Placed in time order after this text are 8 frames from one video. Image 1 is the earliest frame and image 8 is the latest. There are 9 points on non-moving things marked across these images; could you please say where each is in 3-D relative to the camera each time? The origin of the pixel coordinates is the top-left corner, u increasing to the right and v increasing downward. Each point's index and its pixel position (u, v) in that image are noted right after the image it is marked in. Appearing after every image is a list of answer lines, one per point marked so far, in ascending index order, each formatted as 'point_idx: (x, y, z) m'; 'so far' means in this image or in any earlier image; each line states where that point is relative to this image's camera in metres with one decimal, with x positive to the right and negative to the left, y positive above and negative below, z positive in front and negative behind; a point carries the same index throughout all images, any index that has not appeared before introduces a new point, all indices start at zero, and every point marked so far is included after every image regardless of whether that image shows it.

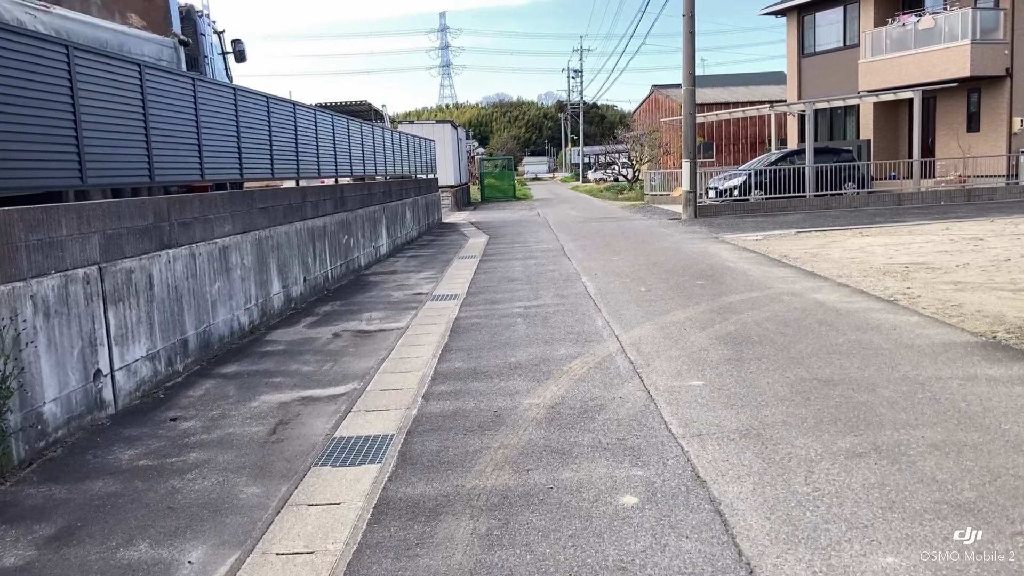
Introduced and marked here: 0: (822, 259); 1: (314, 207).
0: (+4.2, +0.4, +11.6) m
1: (-2.5, +1.0, +10.9) m
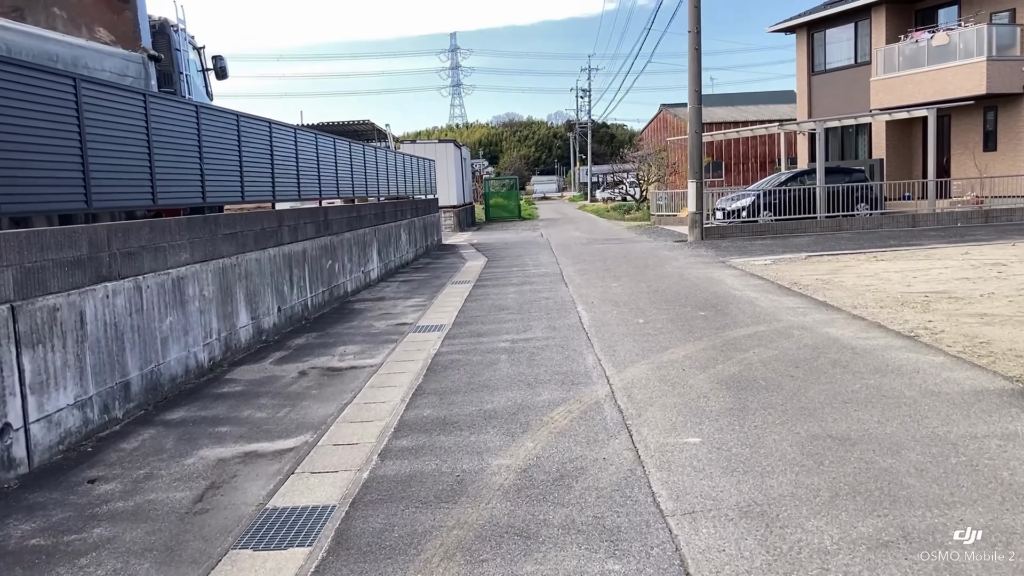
0: (+4.1, 0.0, +10.8) m
1: (-2.6, +0.7, +10.2) m
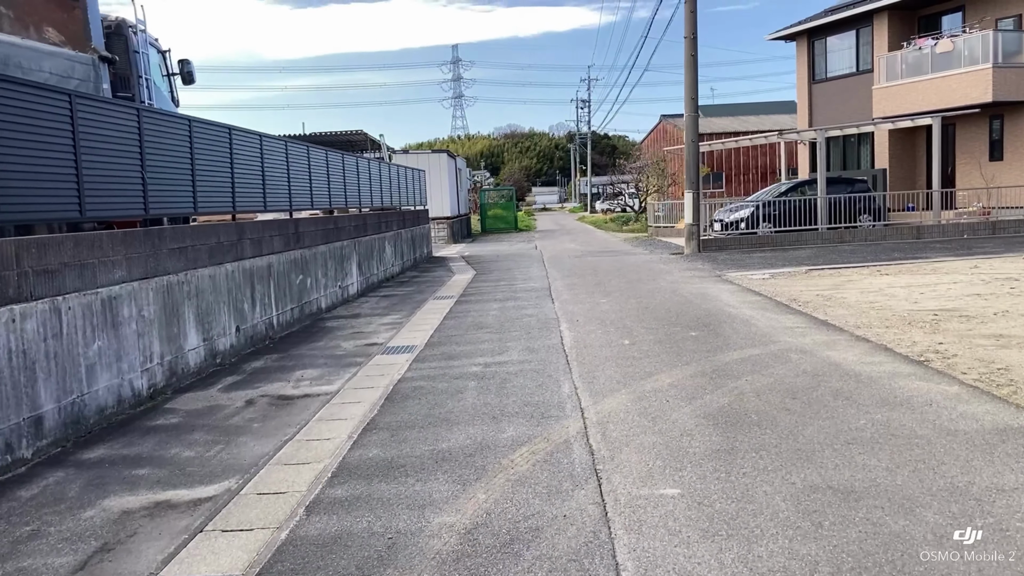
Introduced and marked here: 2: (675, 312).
0: (+3.8, -0.2, +10.2) m
1: (-2.9, +0.5, +9.6) m
2: (+1.9, -0.3, +9.9) m
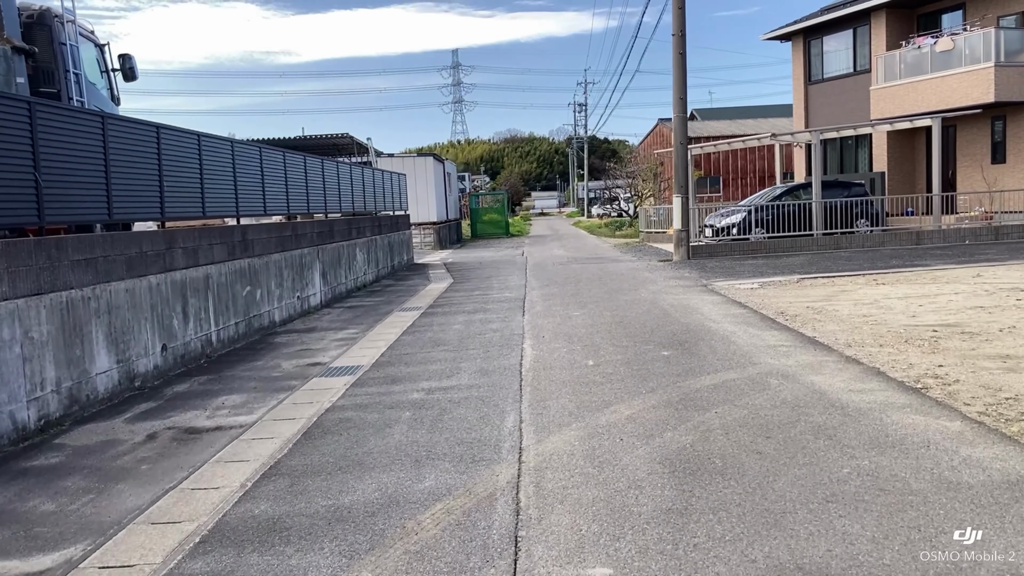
0: (+3.4, -0.3, +9.3) m
1: (-3.3, +0.3, +8.8) m
2: (+1.5, -0.4, +9.1) m
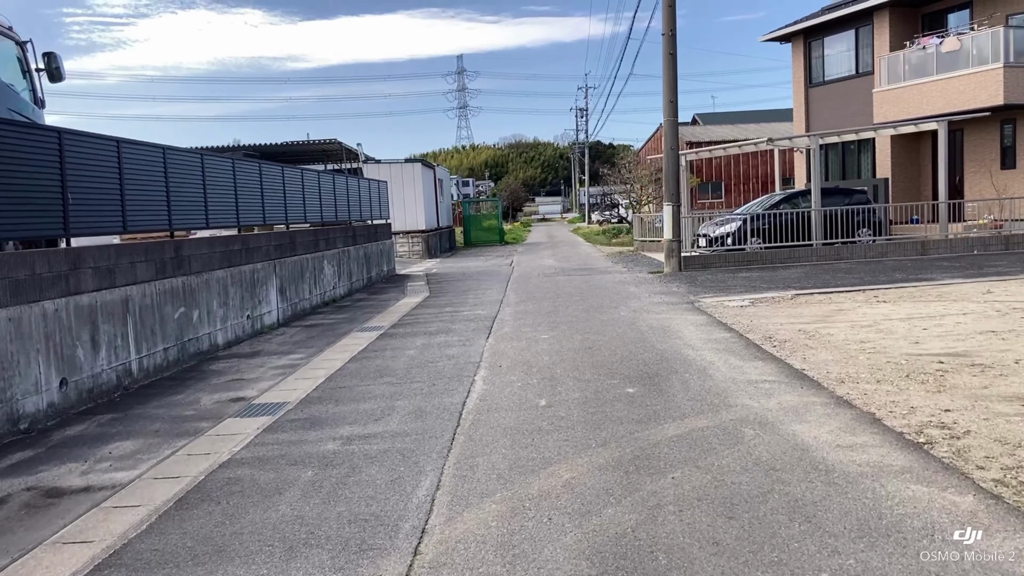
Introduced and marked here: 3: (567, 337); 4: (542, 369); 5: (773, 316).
0: (+3.0, -0.5, +8.3) m
1: (-3.7, +0.1, +7.8) m
2: (+1.0, -0.6, +8.1) m
3: (+0.6, -0.5, +9.4) m
4: (+0.3, -0.7, +7.7) m
5: (+3.2, -0.3, +10.5) m
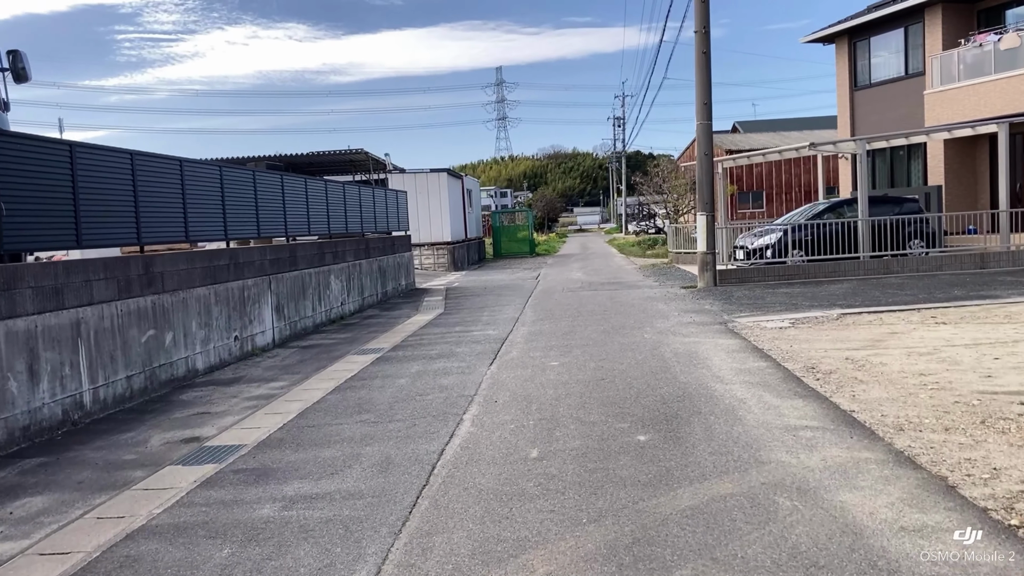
0: (+3.0, -0.7, +7.1) m
1: (-3.8, -0.1, +6.9) m
2: (+1.0, -0.8, +7.0) m
3: (+0.6, -0.8, +8.3) m
4: (+0.2, -0.9, +6.6) m
5: (+3.3, -0.6, +9.2) m
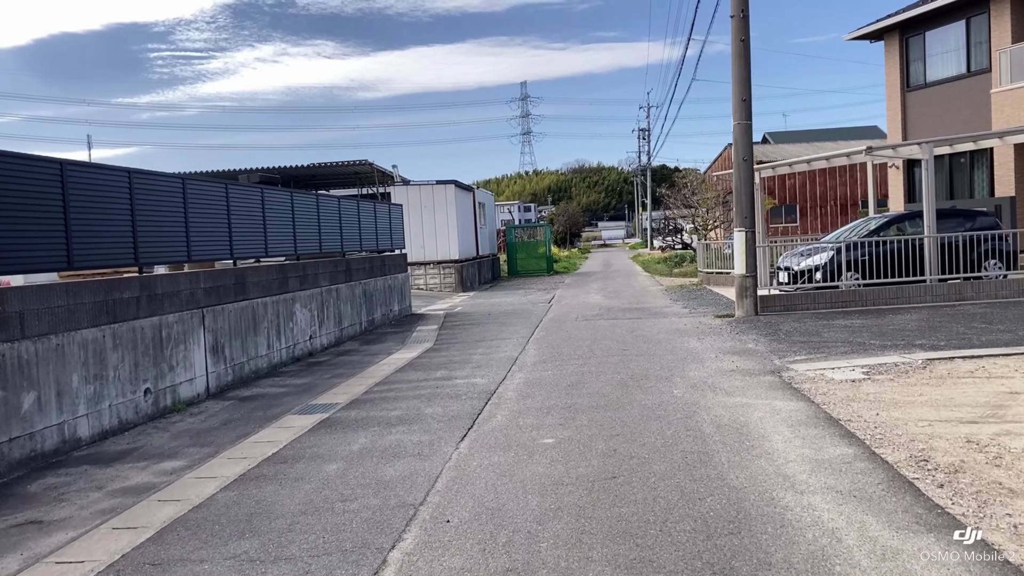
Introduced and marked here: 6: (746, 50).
0: (+2.8, -1.1, +4.6) m
1: (-4.0, -0.4, +4.6) m
2: (+0.8, -1.1, +4.6) m
3: (+0.5, -1.1, +5.9) m
4: (0.0, -1.2, +4.2) m
5: (+3.1, -0.9, +6.8) m
6: (+3.8, +3.9, +14.0) m
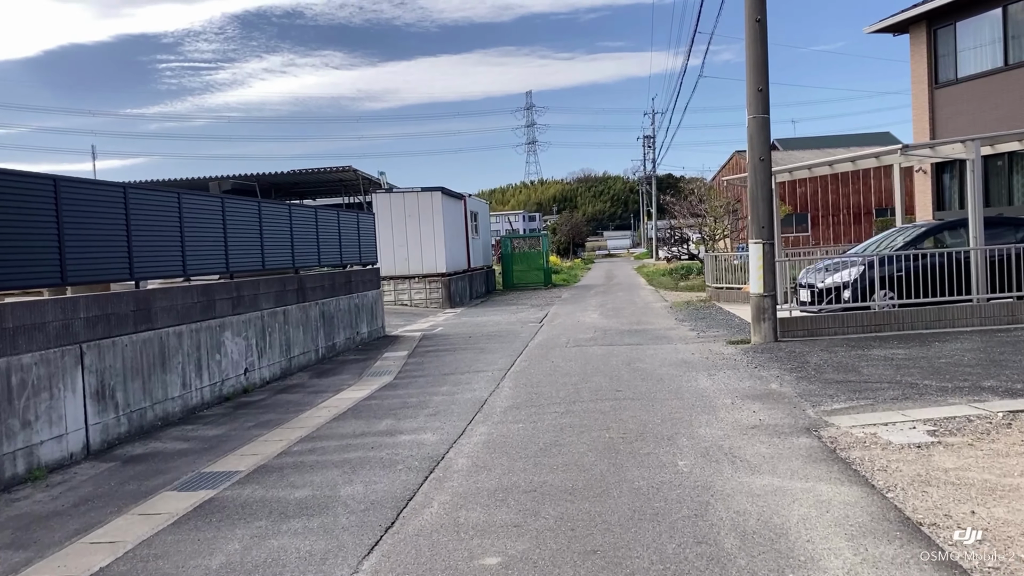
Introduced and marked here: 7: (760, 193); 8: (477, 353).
0: (+2.4, -1.3, +2.6) m
1: (-4.3, -0.6, +2.7) m
2: (+0.4, -1.3, +2.6) m
3: (+0.1, -1.3, +3.9) m
4: (-0.3, -1.4, +2.2) m
5: (+2.8, -1.1, +4.7) m
6: (+3.5, +3.6, +12.0) m
7: (+3.5, +1.3, +12.1) m
8: (-0.5, -1.0, +12.7) m
